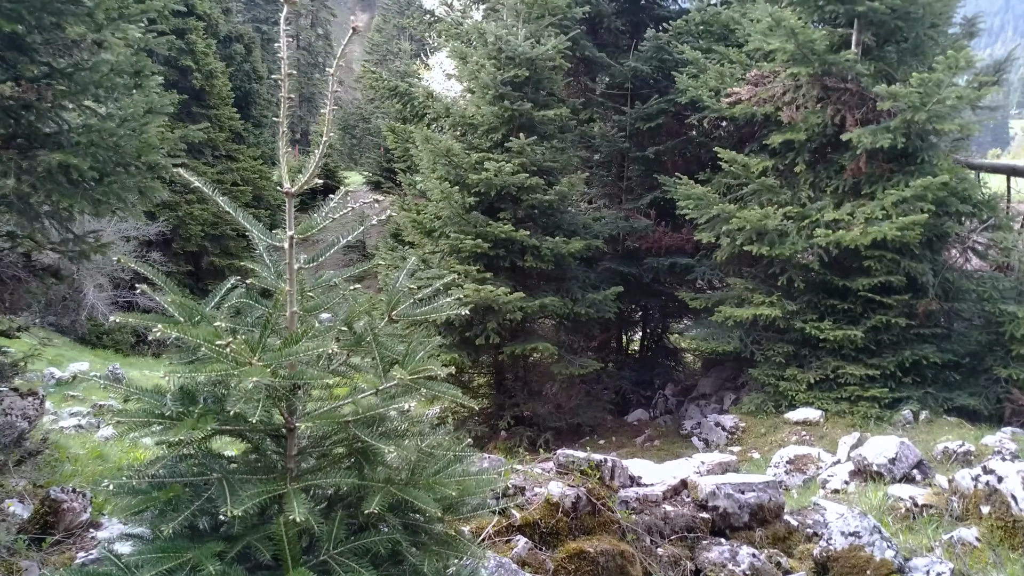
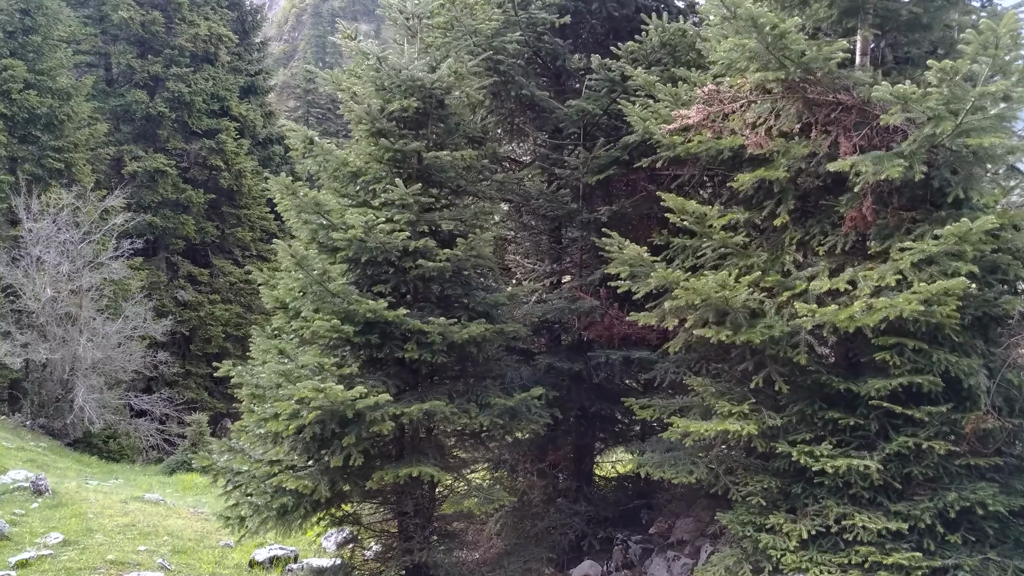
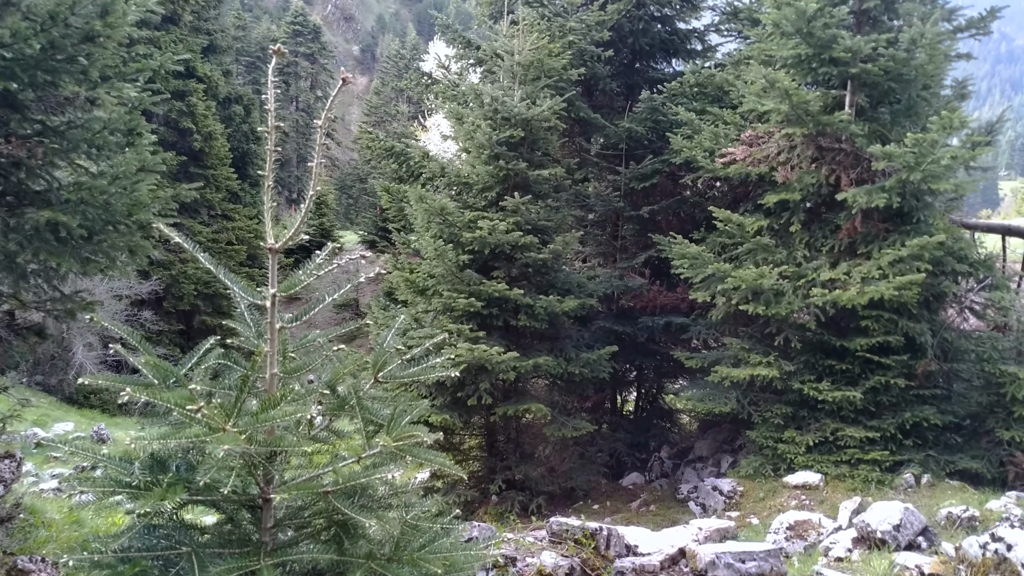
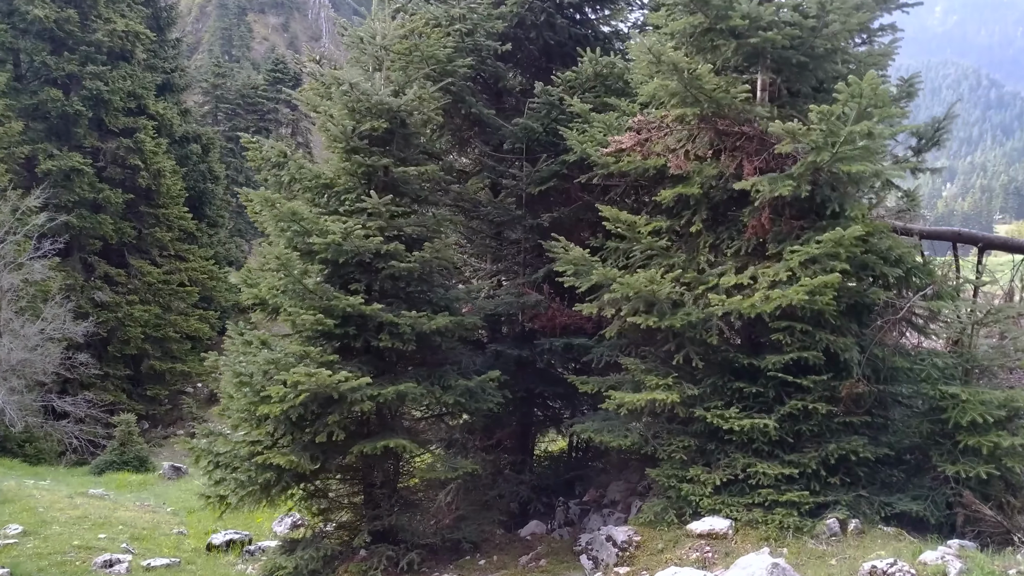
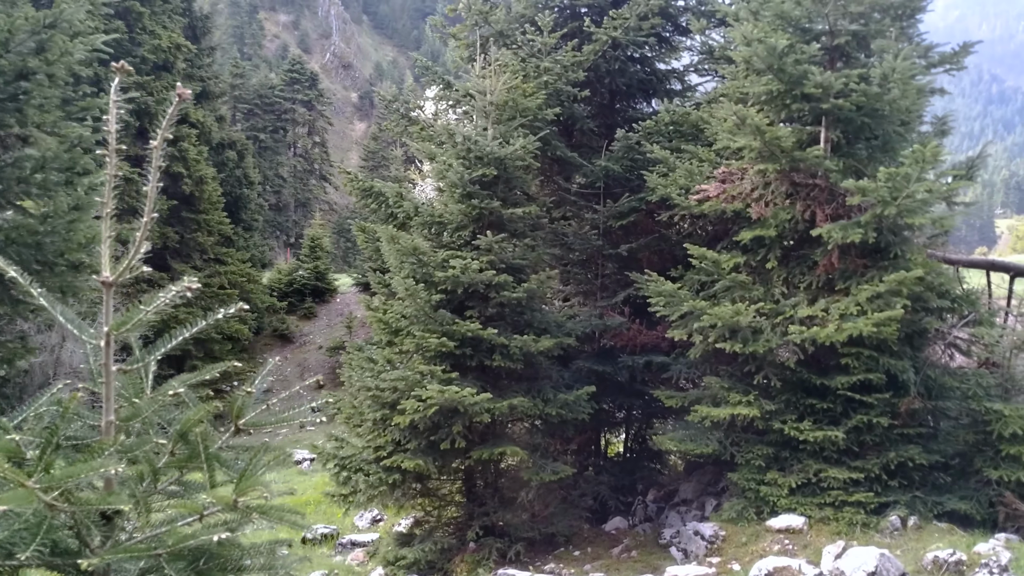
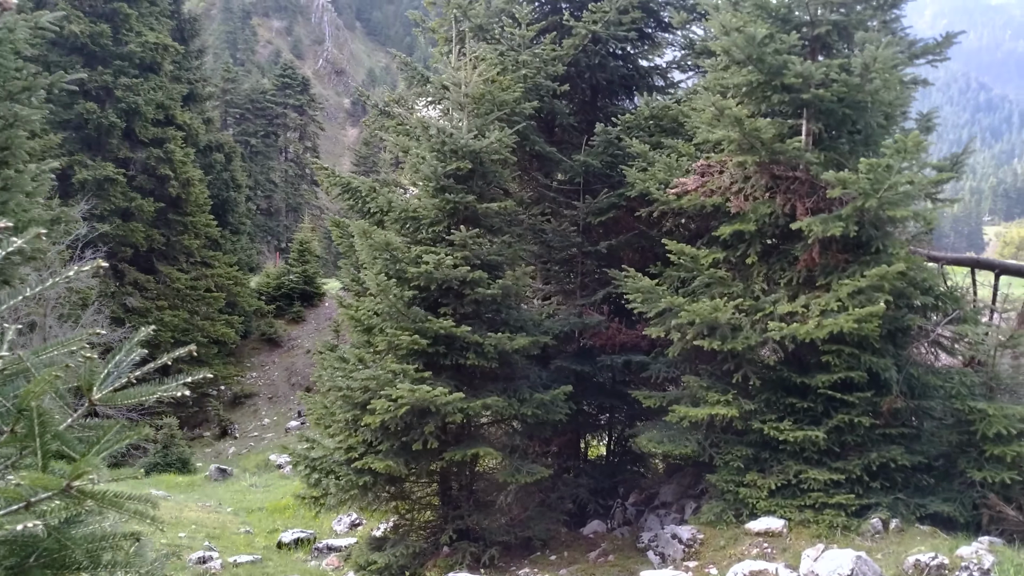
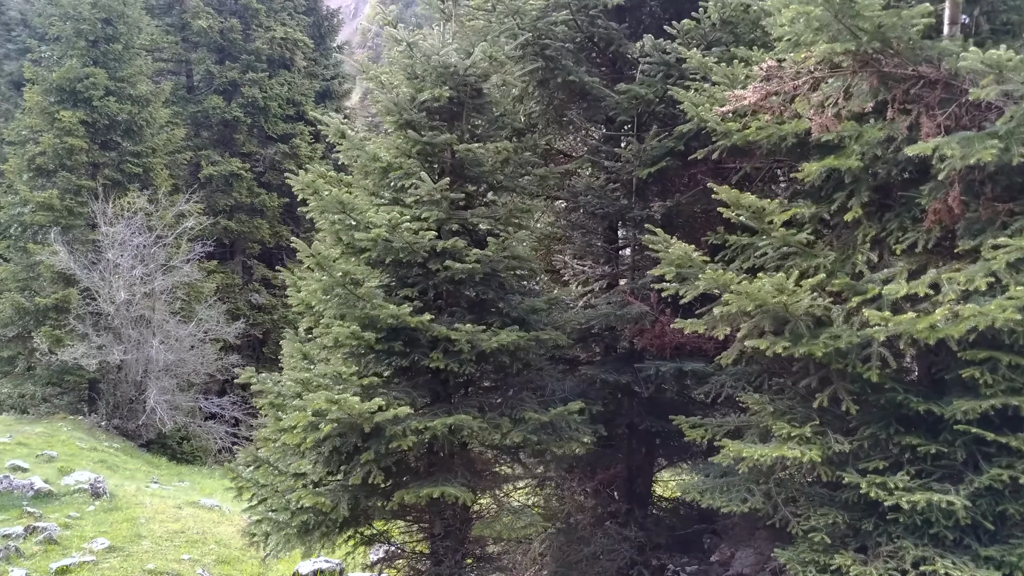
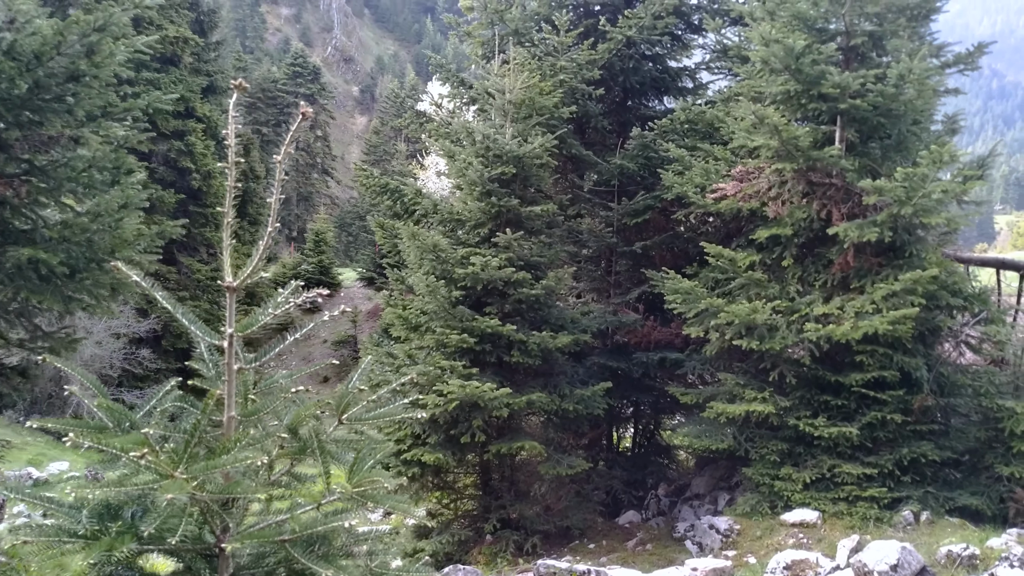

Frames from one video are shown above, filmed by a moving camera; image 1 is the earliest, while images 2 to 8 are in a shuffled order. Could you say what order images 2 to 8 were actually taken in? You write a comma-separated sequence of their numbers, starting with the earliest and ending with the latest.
3, 8, 5, 6, 4, 2, 7
